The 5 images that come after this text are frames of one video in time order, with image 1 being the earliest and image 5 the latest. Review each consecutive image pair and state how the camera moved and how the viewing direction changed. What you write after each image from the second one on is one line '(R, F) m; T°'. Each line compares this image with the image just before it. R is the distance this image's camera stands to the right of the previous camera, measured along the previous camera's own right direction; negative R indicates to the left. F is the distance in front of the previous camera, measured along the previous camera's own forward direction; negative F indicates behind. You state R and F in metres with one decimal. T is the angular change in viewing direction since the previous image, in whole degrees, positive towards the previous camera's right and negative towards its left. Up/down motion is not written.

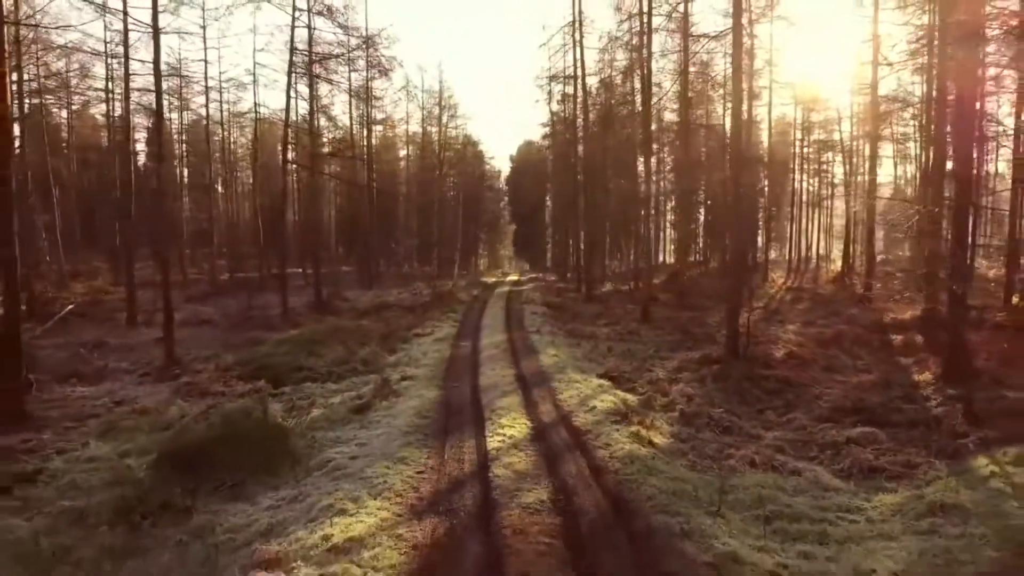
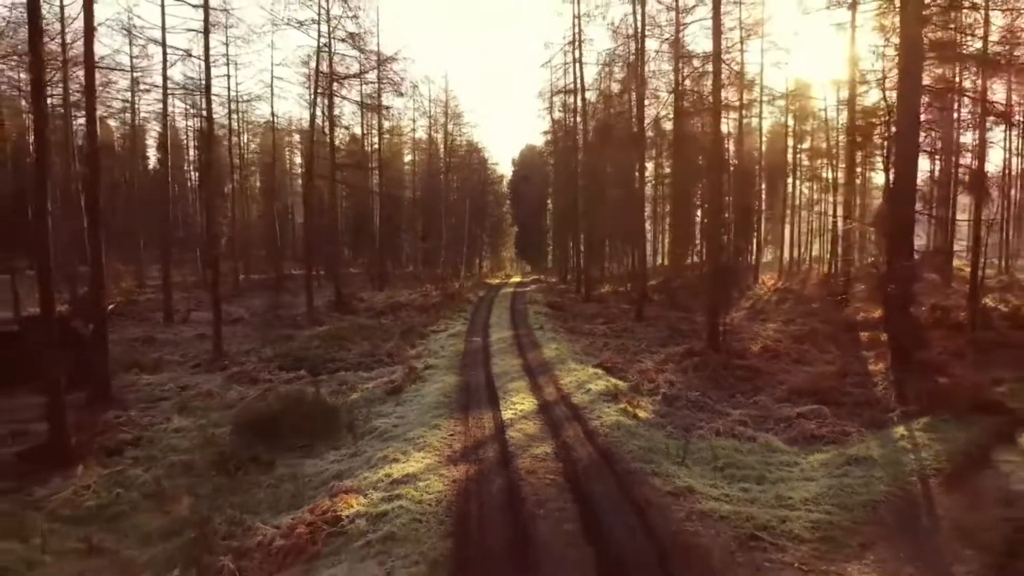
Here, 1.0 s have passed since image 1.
(-0.1, -1.9) m; 0°
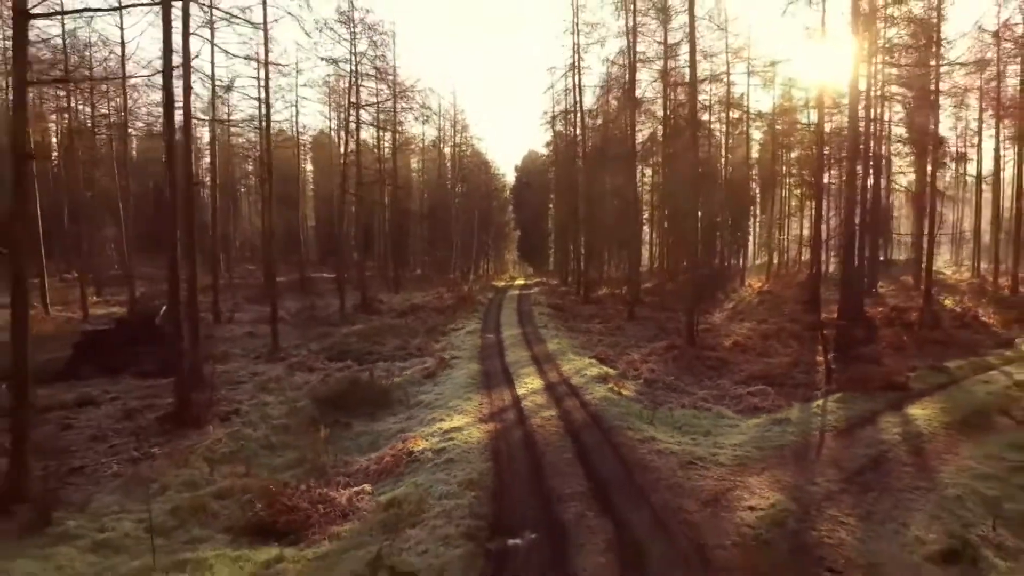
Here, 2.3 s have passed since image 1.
(-0.2, -3.1) m; 0°
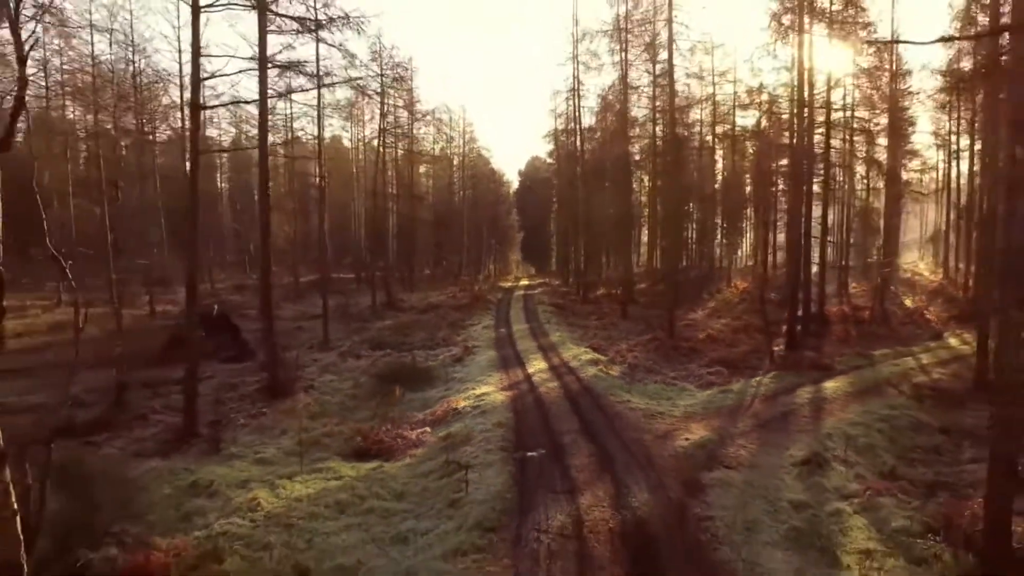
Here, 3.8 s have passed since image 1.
(-0.3, -3.9) m; 0°
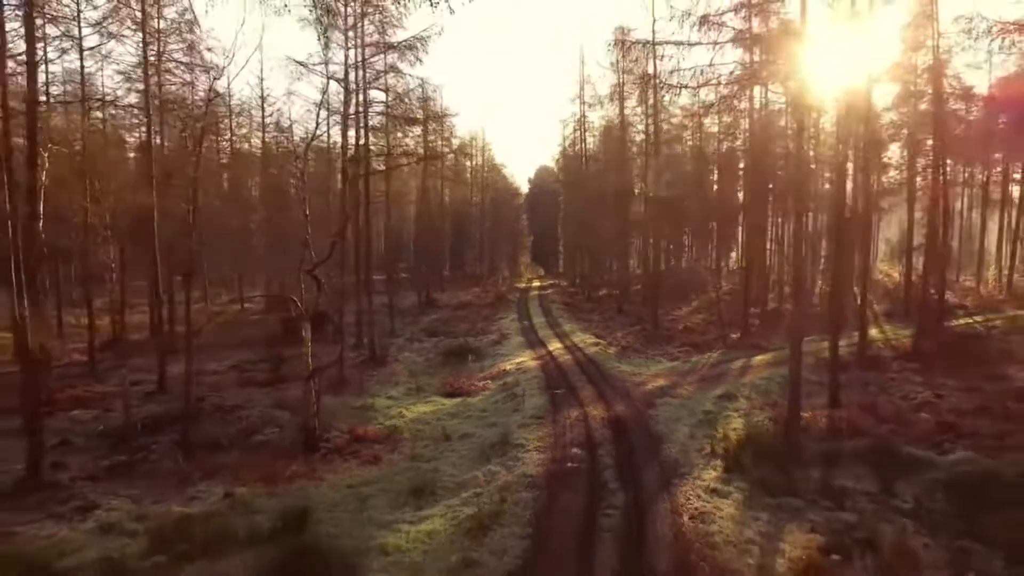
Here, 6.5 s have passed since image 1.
(-0.8, -7.0) m; 0°
